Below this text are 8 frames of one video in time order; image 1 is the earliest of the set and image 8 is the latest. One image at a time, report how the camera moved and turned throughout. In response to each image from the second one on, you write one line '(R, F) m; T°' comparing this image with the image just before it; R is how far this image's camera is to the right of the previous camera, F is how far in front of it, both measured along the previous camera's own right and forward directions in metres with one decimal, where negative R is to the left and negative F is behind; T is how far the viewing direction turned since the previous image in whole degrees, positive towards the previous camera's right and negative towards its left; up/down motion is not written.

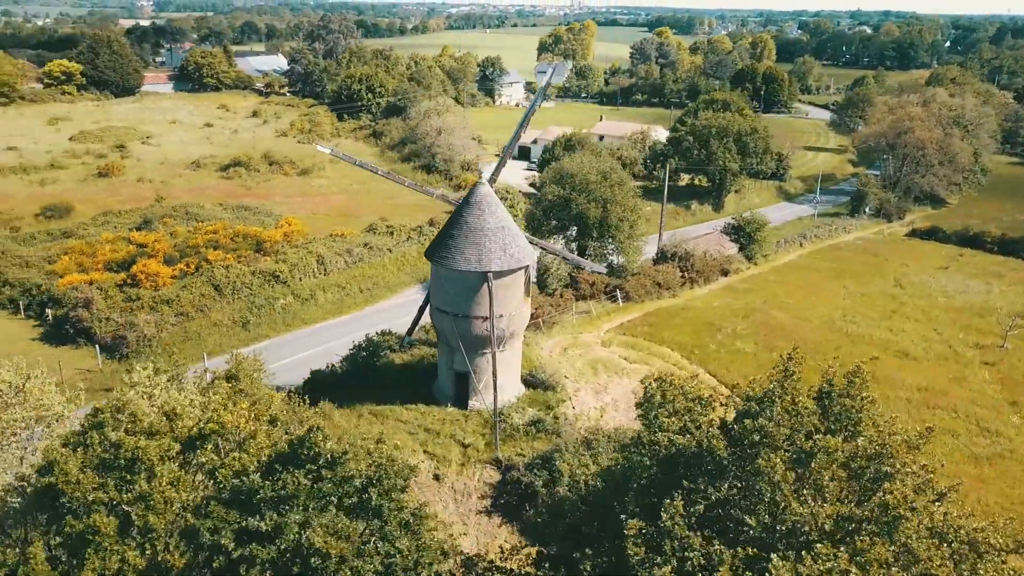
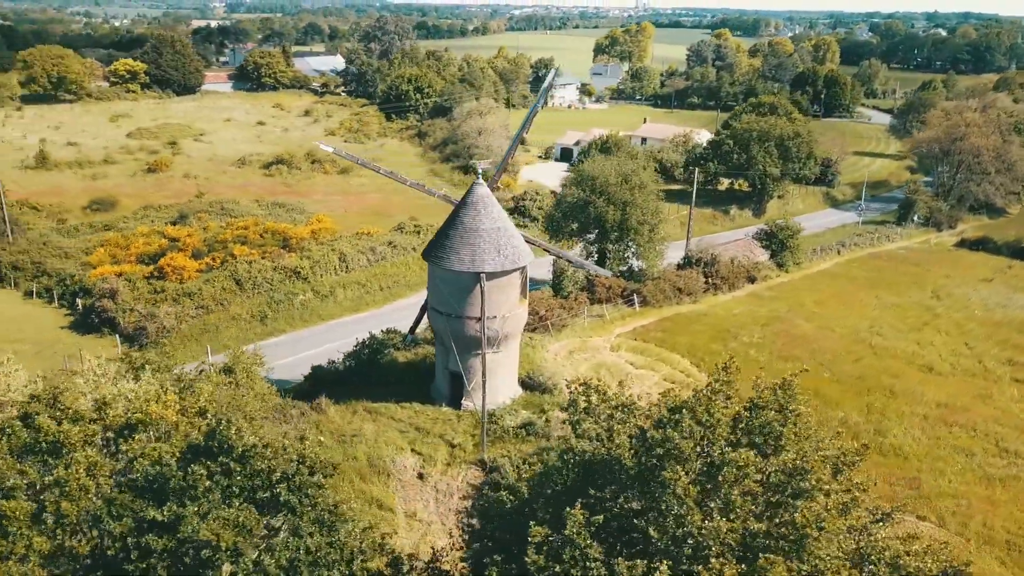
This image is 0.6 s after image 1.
(+2.0, +0.2) m; -4°
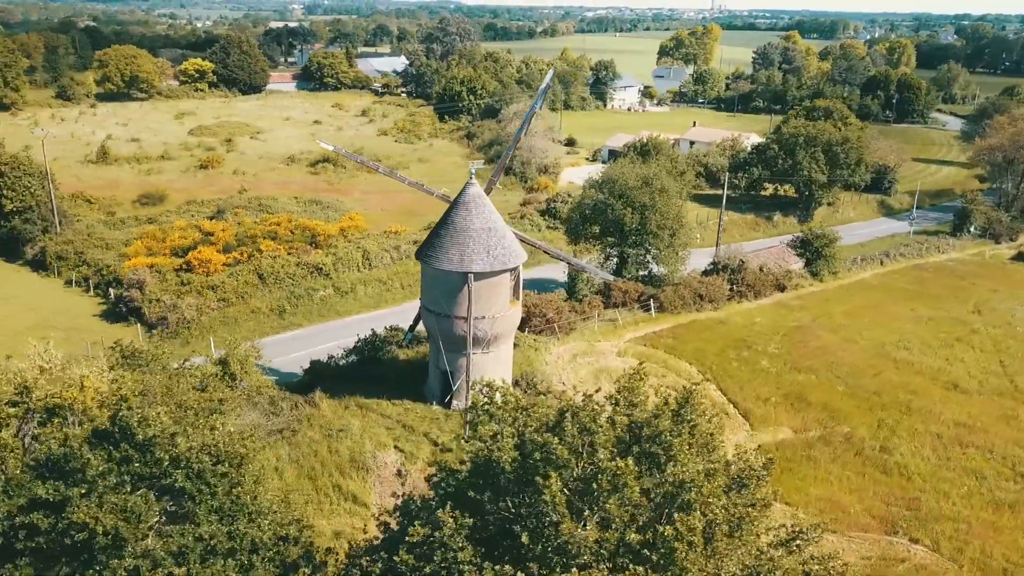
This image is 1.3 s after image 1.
(+2.4, +0.2) m; -5°
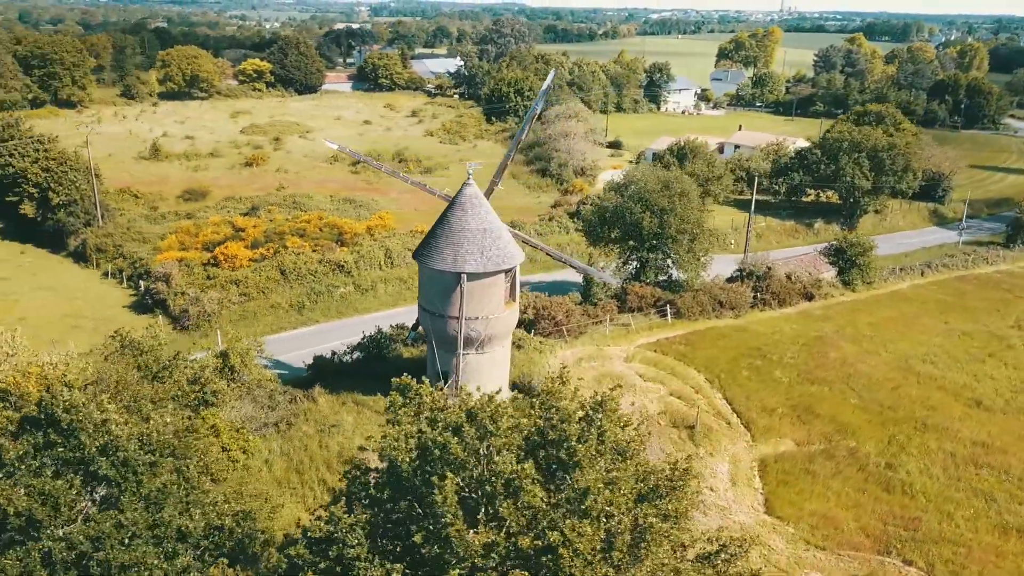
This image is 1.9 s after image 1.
(+2.0, +0.1) m; -4°
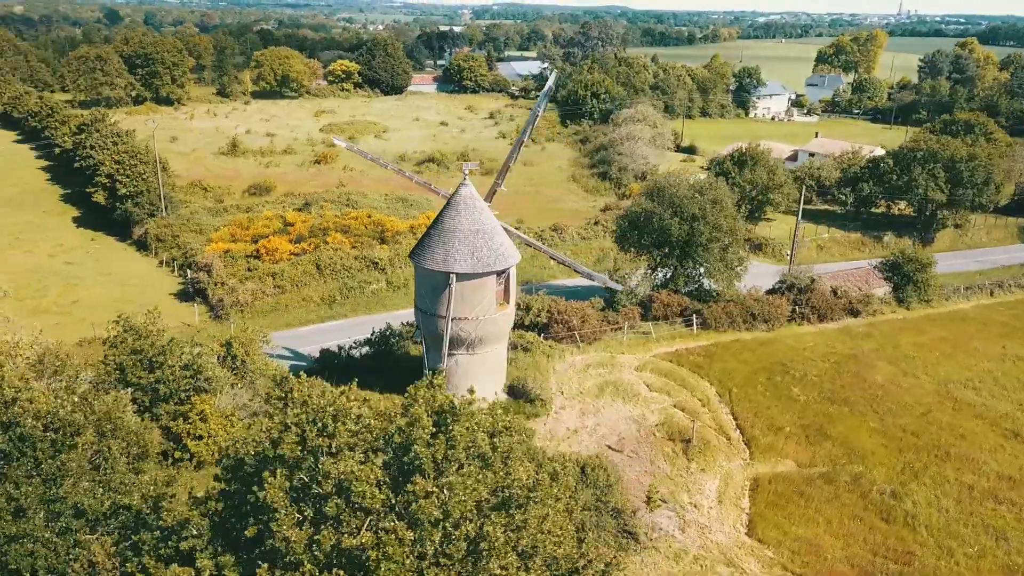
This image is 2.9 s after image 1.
(+3.2, +0.3) m; -6°
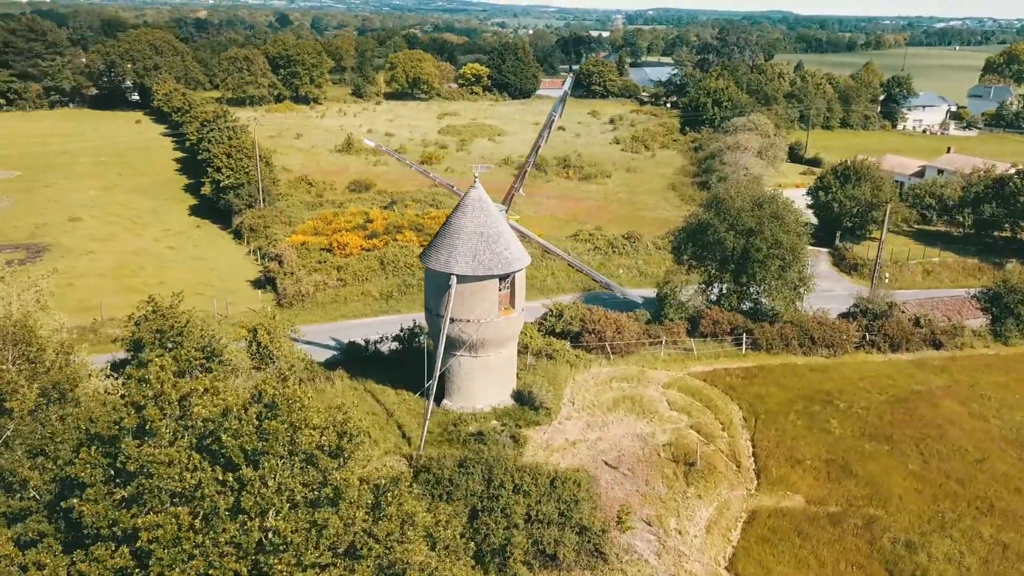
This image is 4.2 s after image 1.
(+4.3, +0.5) m; -10°
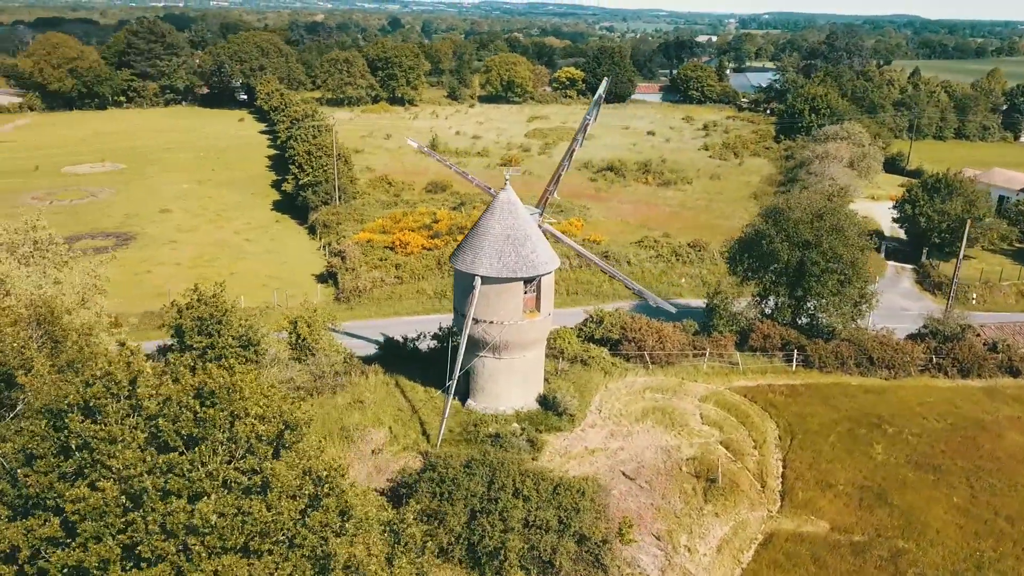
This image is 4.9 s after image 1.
(+2.3, +0.2) m; -7°
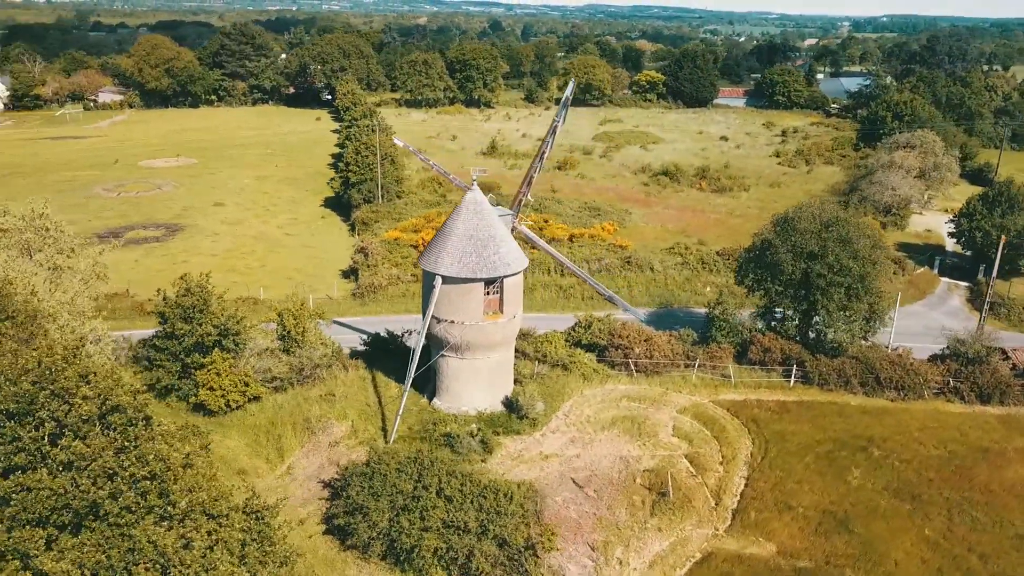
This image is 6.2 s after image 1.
(+4.2, +0.3) m; -7°
